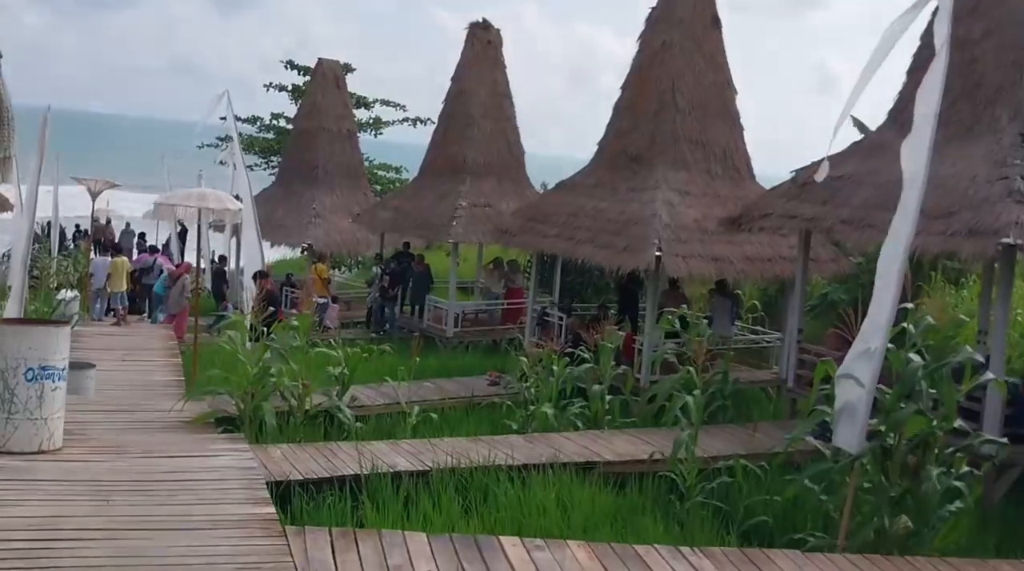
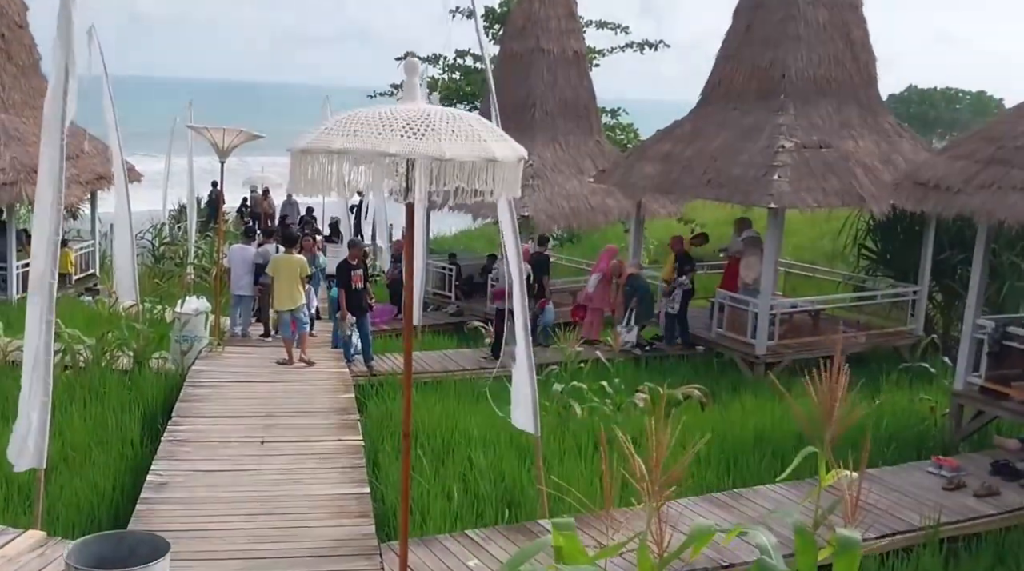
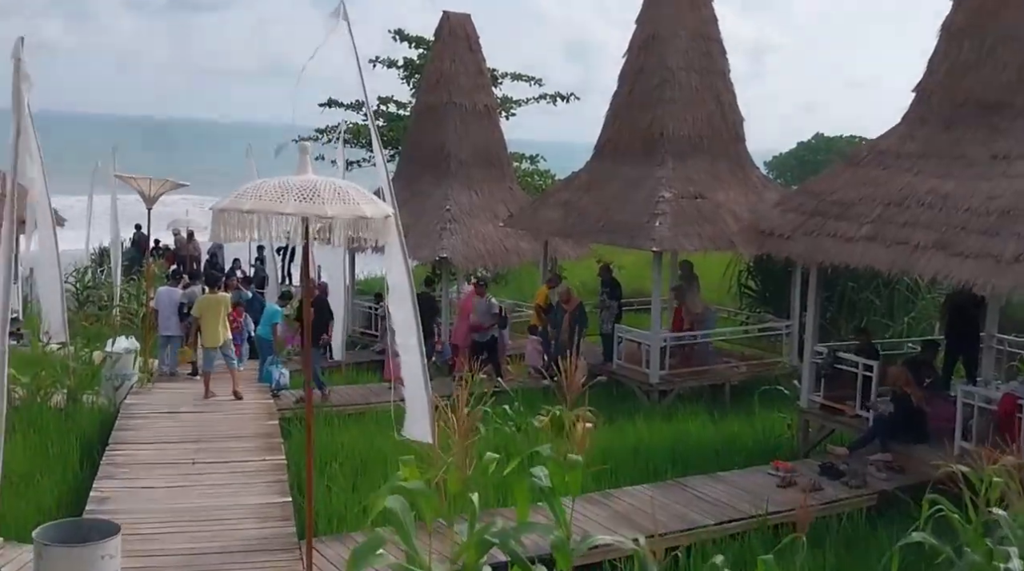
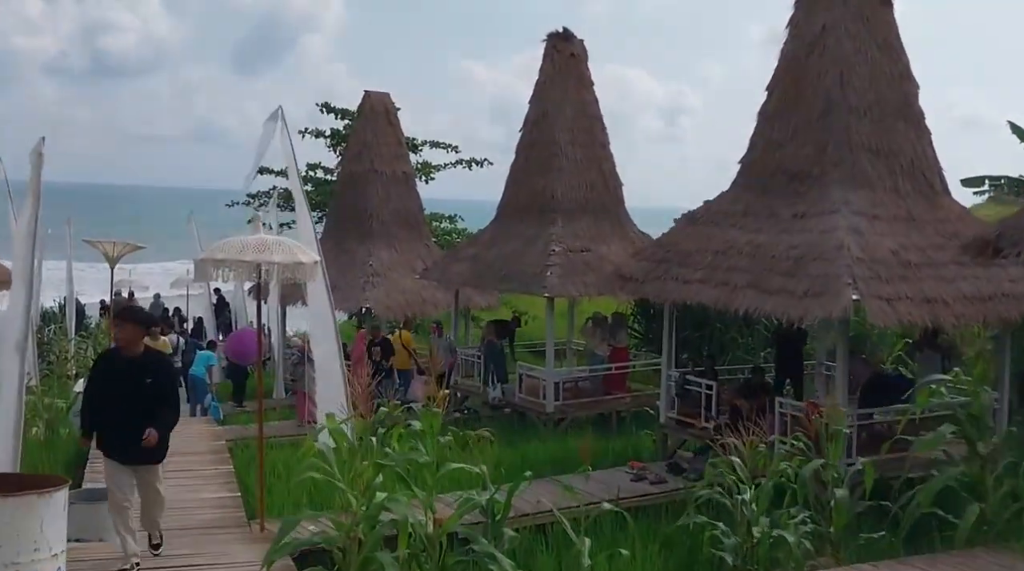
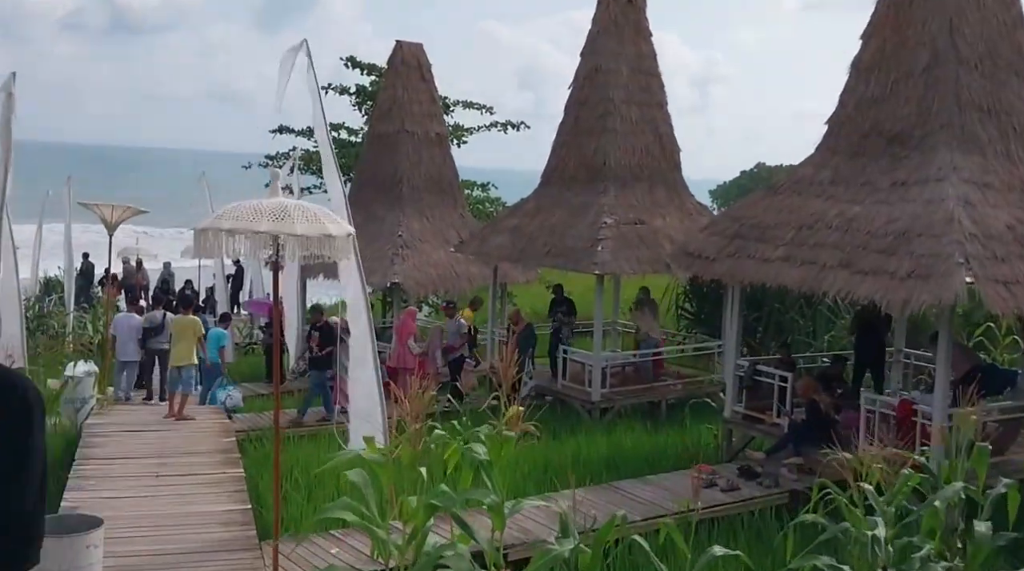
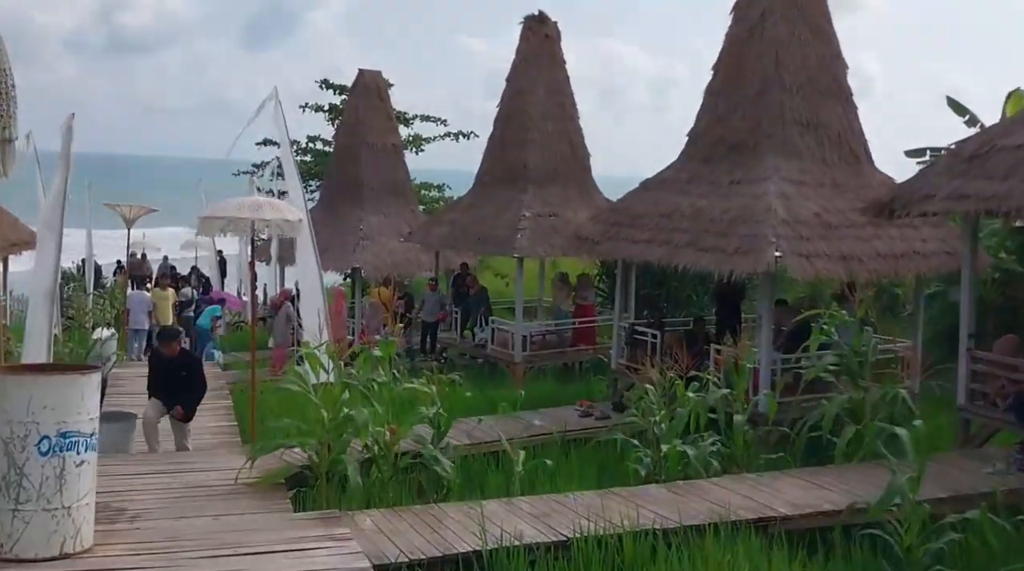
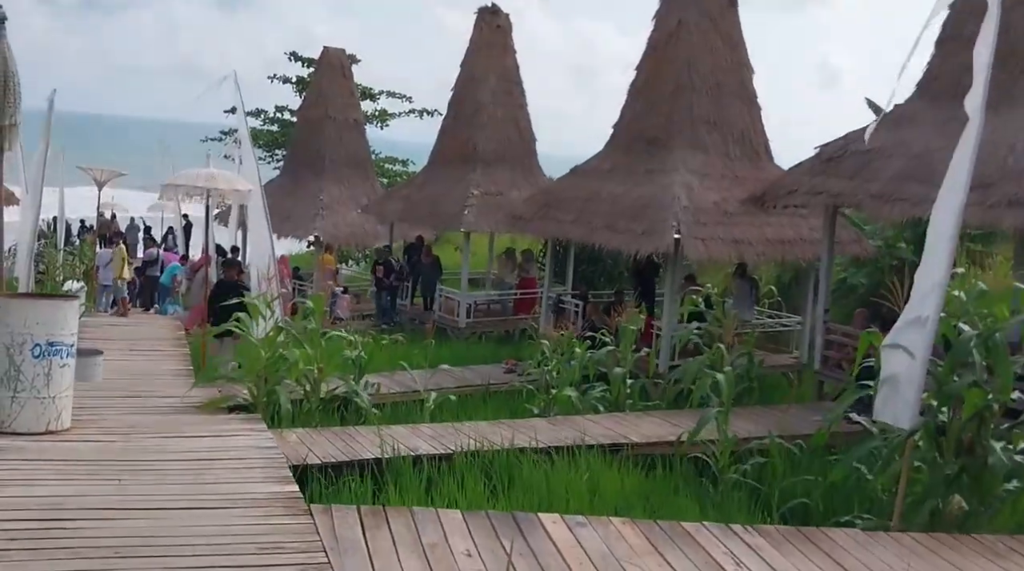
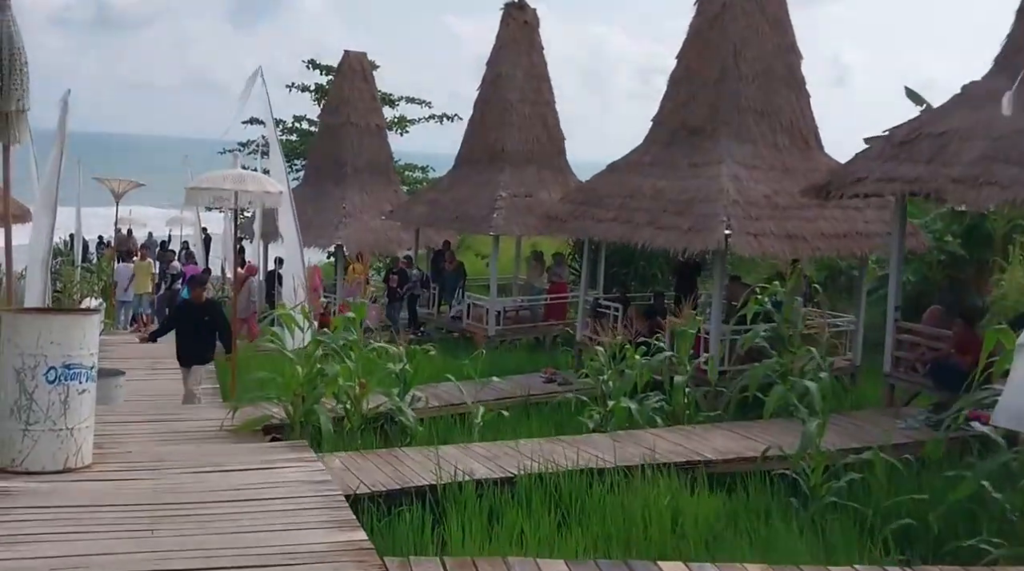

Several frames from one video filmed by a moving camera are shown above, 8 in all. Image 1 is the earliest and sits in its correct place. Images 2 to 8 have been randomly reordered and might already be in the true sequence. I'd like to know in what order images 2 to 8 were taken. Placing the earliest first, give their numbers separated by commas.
7, 8, 6, 4, 5, 3, 2
